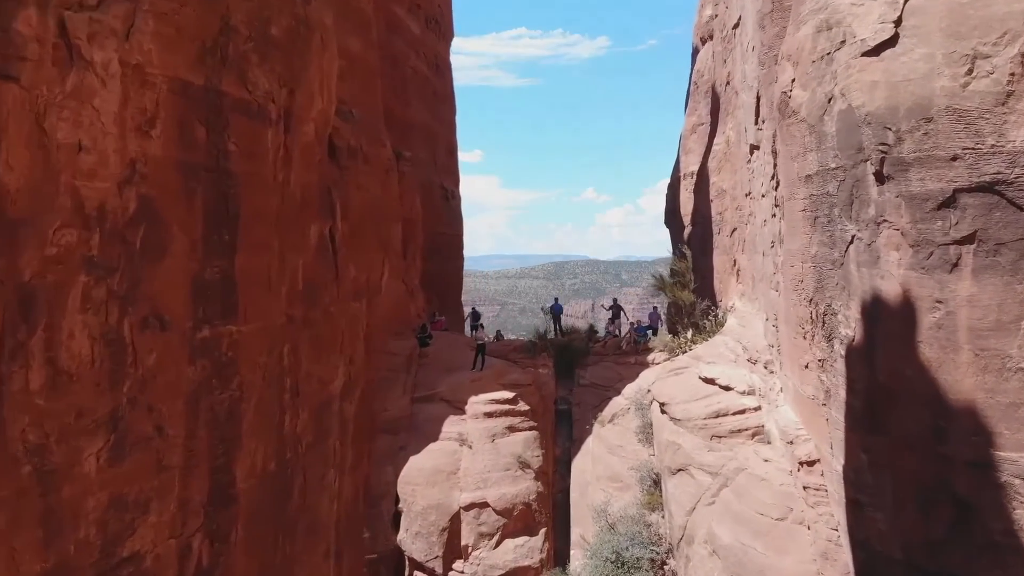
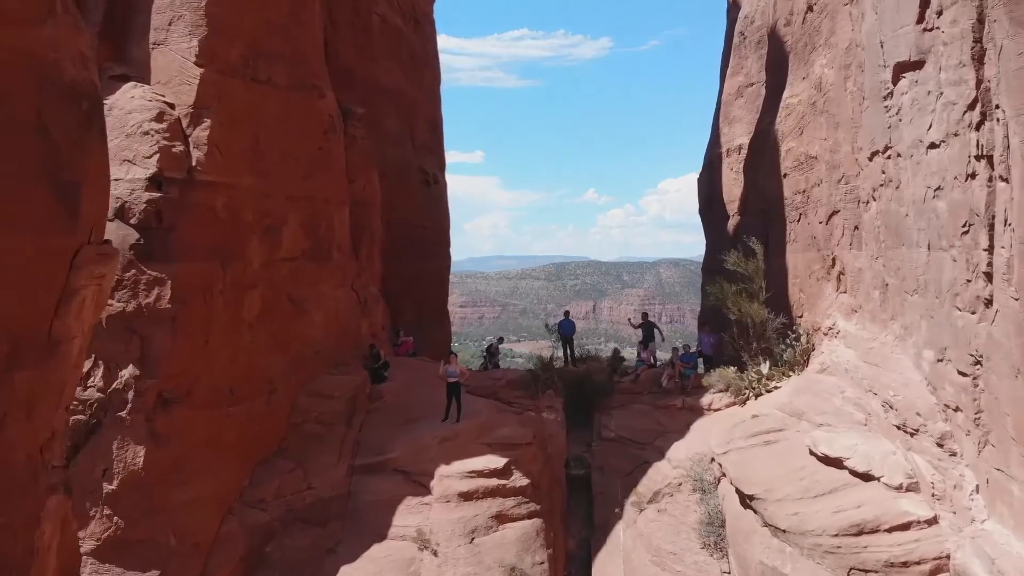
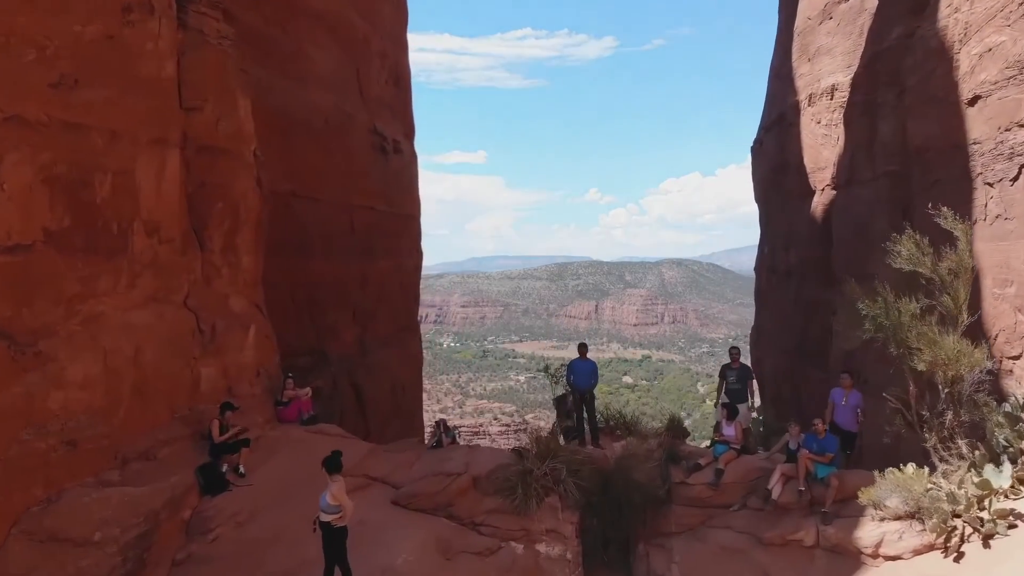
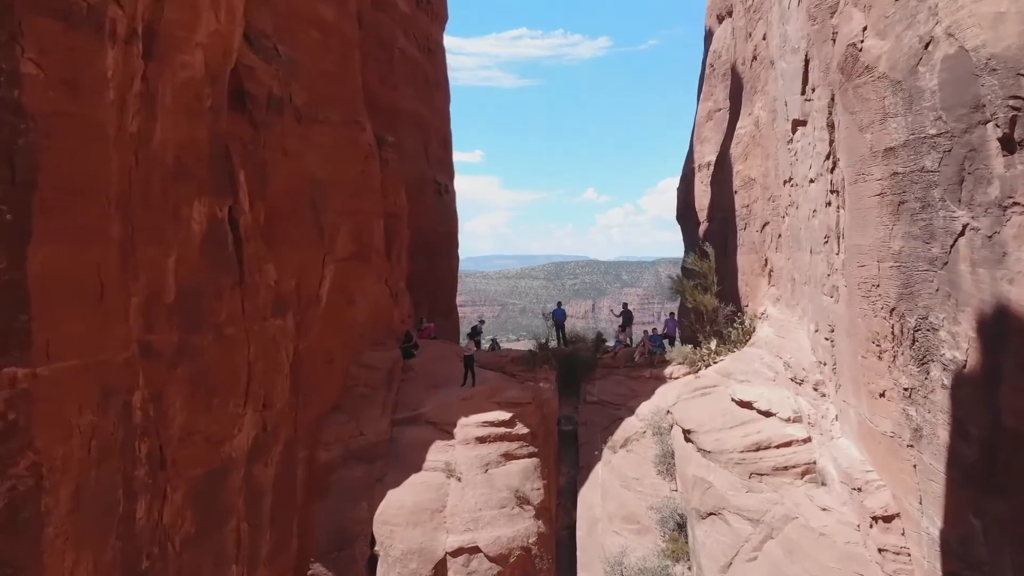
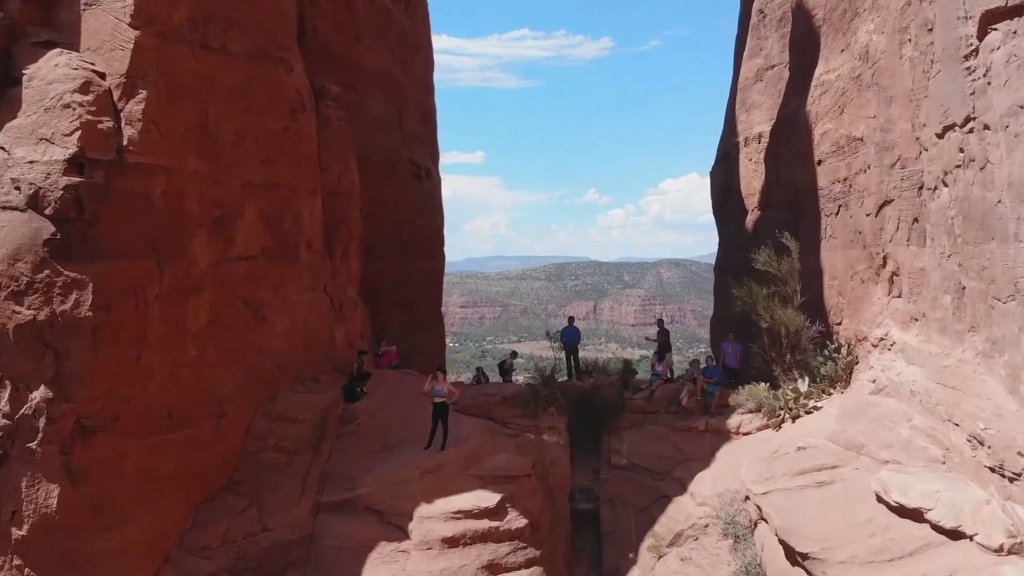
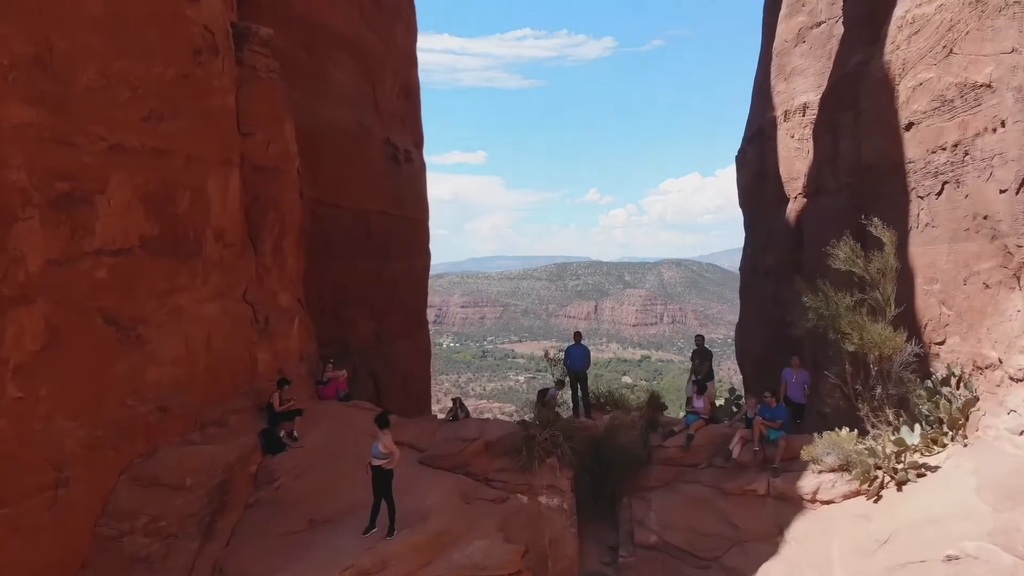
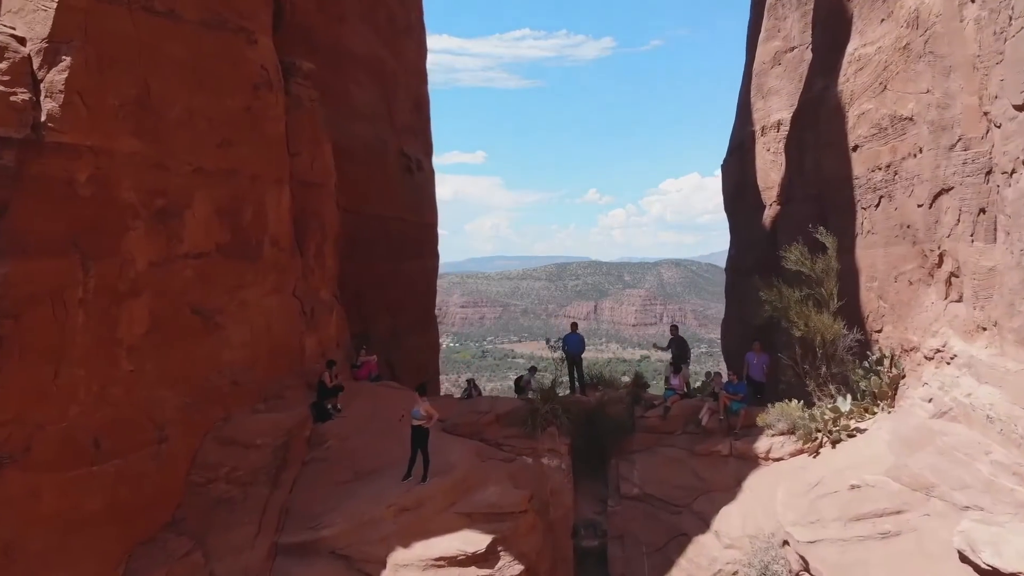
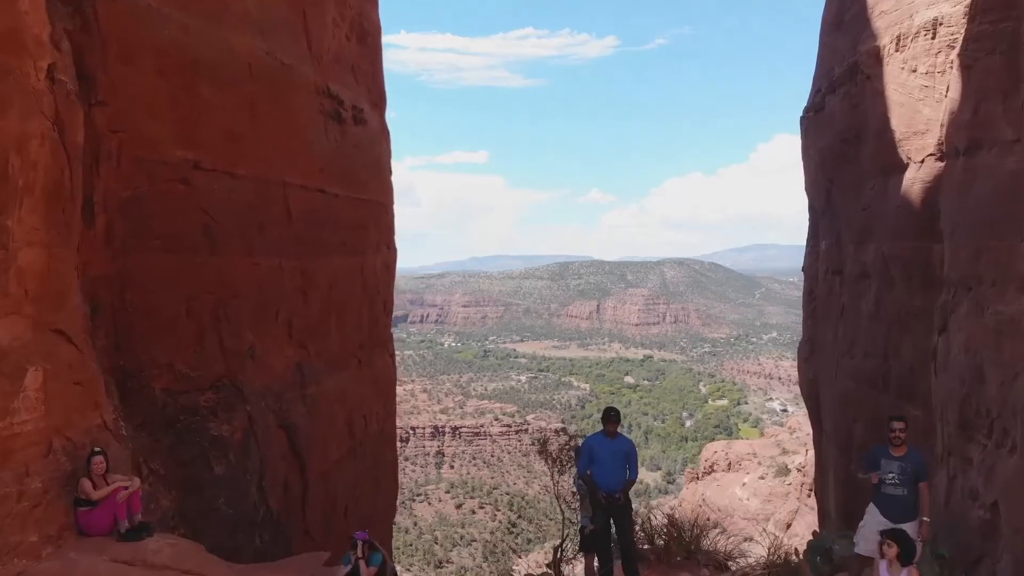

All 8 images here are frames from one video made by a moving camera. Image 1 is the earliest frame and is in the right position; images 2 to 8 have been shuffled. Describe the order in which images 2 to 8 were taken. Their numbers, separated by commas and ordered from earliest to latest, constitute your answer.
4, 2, 5, 7, 6, 3, 8
